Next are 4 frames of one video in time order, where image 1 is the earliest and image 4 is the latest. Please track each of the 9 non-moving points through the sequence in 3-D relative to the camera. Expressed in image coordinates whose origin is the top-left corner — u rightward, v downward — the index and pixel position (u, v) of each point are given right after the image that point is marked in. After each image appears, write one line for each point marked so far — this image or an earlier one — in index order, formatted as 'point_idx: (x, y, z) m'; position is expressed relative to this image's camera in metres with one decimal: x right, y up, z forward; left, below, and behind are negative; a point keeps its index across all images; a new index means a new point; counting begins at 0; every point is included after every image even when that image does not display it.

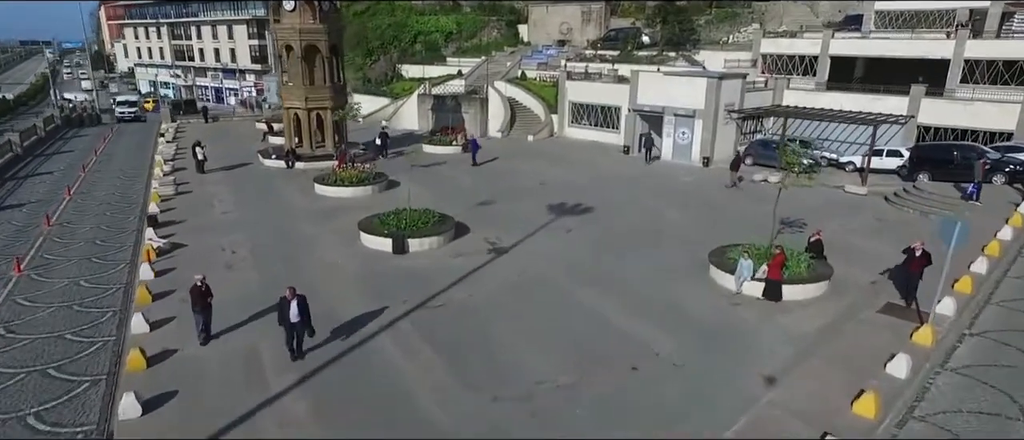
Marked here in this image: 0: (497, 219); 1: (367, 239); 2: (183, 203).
0: (-0.5, 0.0, +18.3) m
1: (-3.7, -0.5, +15.5) m
2: (-10.5, +0.5, +19.4) m
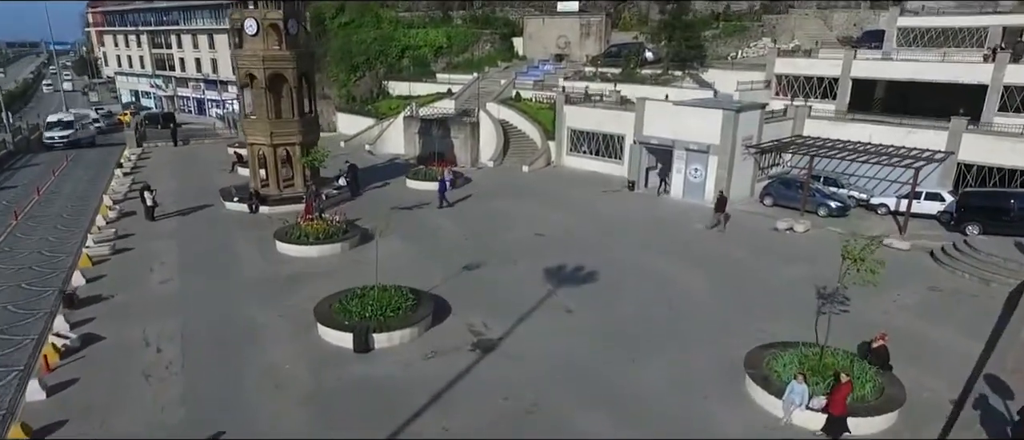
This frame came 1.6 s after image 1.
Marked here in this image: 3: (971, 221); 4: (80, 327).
0: (-0.7, -1.8, +15.5) m
1: (-3.9, -2.3, +12.7) m
2: (-10.8, -1.4, +16.6) m
3: (+14.7, 0.0, +19.4) m
4: (-9.4, -2.3, +13.2) m
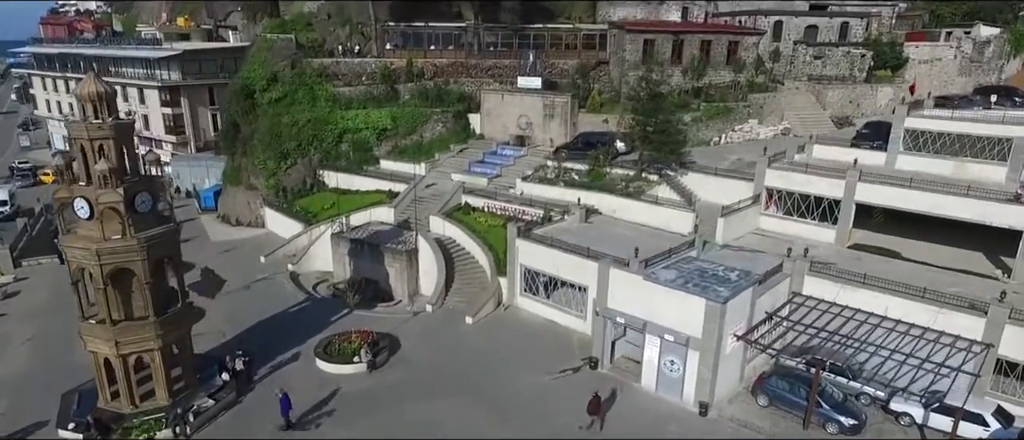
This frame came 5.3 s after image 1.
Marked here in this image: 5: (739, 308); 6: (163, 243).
0: (-2.6, -8.2, +10.5) m
1: (-5.8, -8.7, +7.5) m
2: (-12.7, -7.8, +11.3) m
3: (+12.6, -6.3, +14.8) m
4: (-11.3, -8.8, +7.9) m
5: (+6.8, -2.6, +18.2) m
6: (-9.6, -0.6, +16.8) m
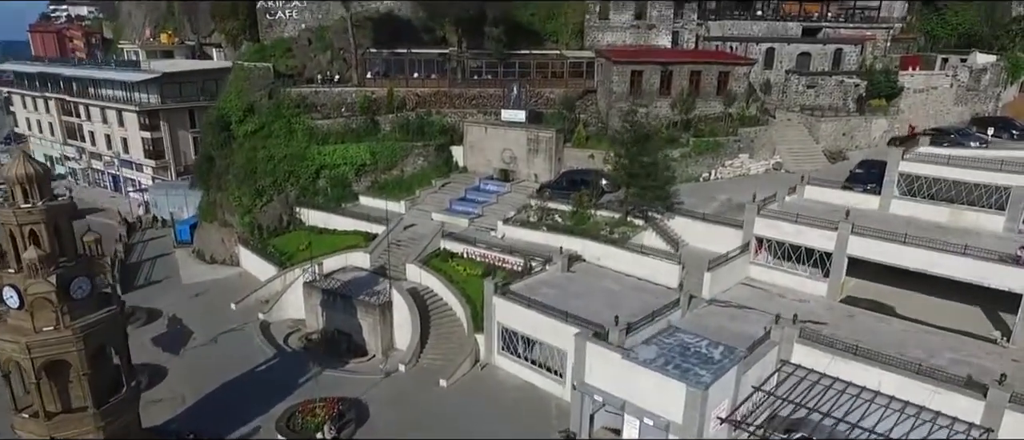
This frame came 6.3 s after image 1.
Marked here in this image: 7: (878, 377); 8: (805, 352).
0: (-3.5, -10.4, +9.3) m
1: (-6.6, -10.9, +6.4) m
2: (-13.6, -10.0, +10.1) m
3: (+11.8, -8.4, +13.7) m
4: (-12.1, -11.0, +6.7) m
5: (+5.9, -4.8, +17.1) m
6: (-10.5, -2.8, +15.6) m
7: (+11.4, -4.8, +18.8) m
8: (+9.6, -4.3, +20.0) m
